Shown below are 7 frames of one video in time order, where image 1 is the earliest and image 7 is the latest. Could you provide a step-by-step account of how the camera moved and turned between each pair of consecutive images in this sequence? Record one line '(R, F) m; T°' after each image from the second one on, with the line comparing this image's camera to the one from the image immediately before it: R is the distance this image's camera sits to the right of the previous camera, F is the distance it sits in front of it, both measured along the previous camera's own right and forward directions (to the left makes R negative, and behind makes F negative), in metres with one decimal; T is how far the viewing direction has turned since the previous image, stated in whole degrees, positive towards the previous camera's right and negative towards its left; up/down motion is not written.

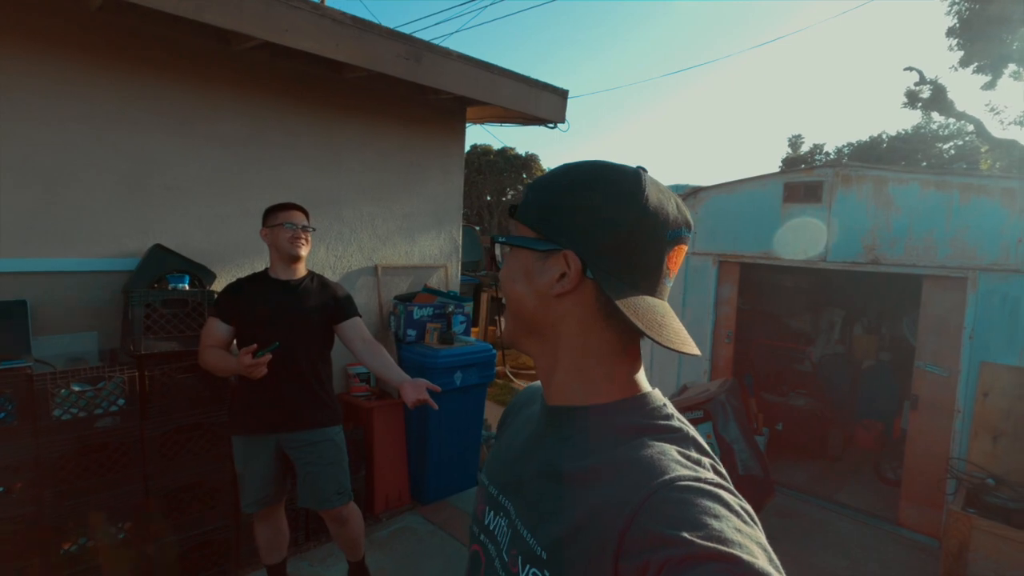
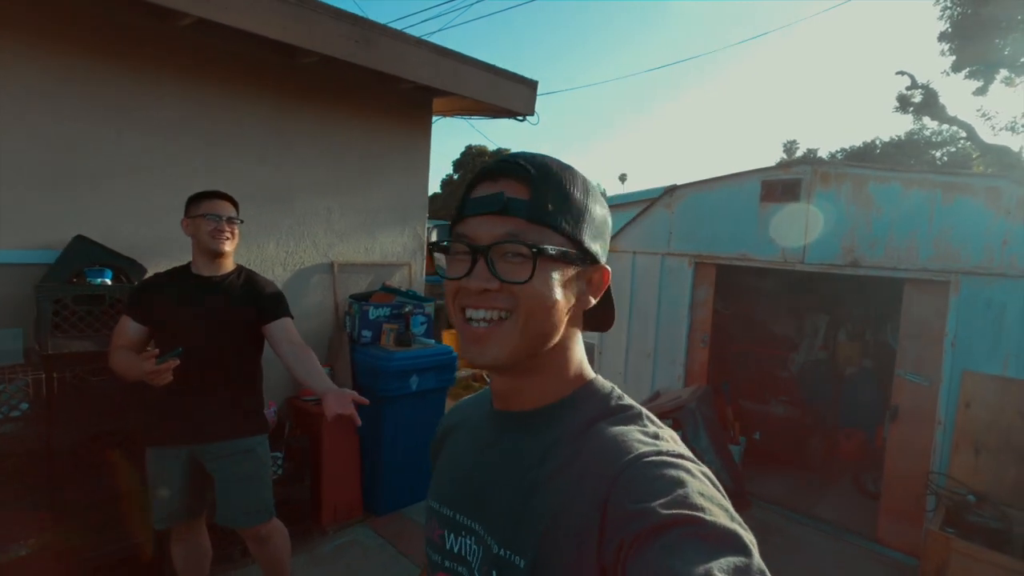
(+0.2, +0.2) m; 0°
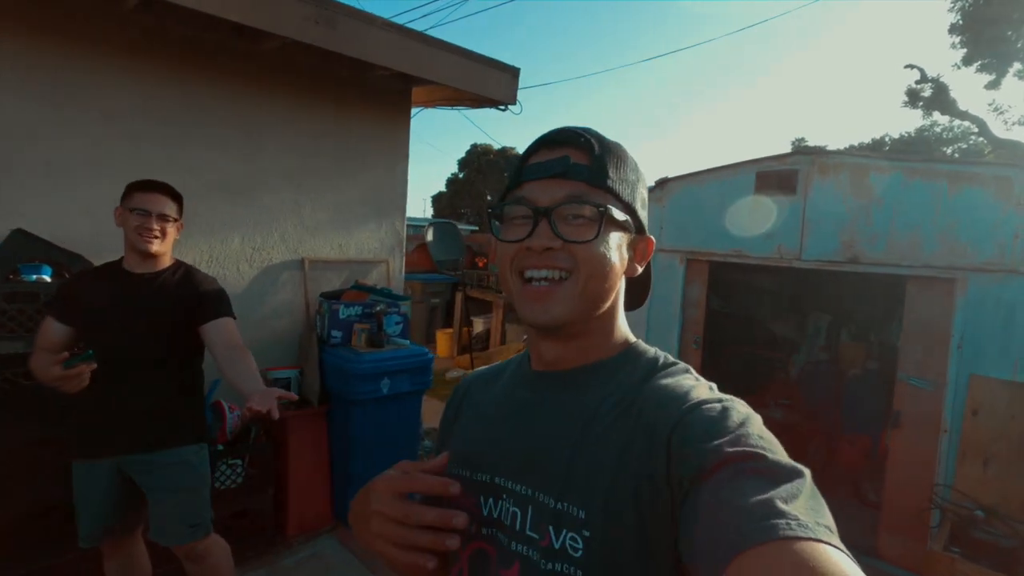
(+0.2, +0.2) m; -1°
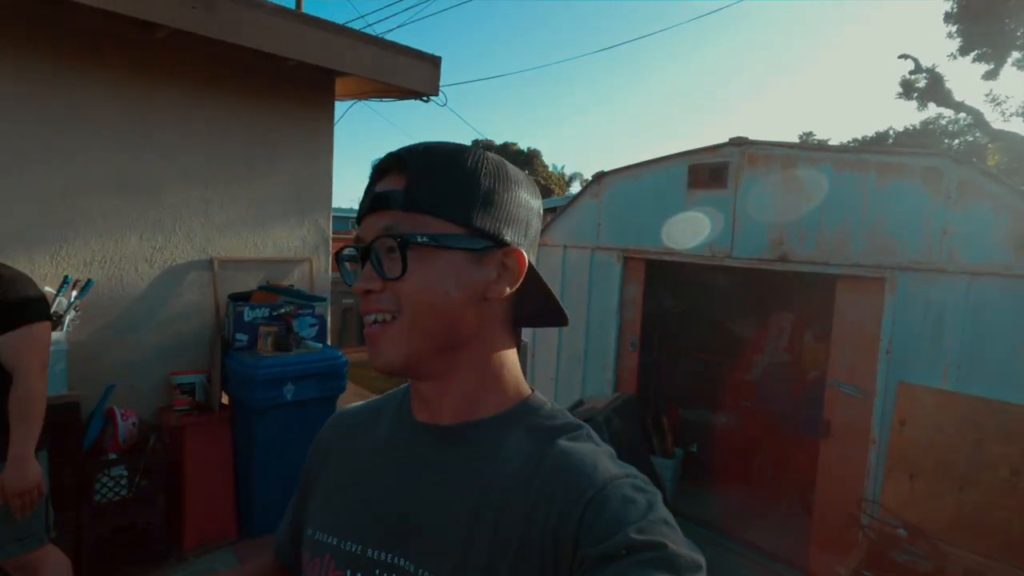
(+0.6, +0.2) m; -1°
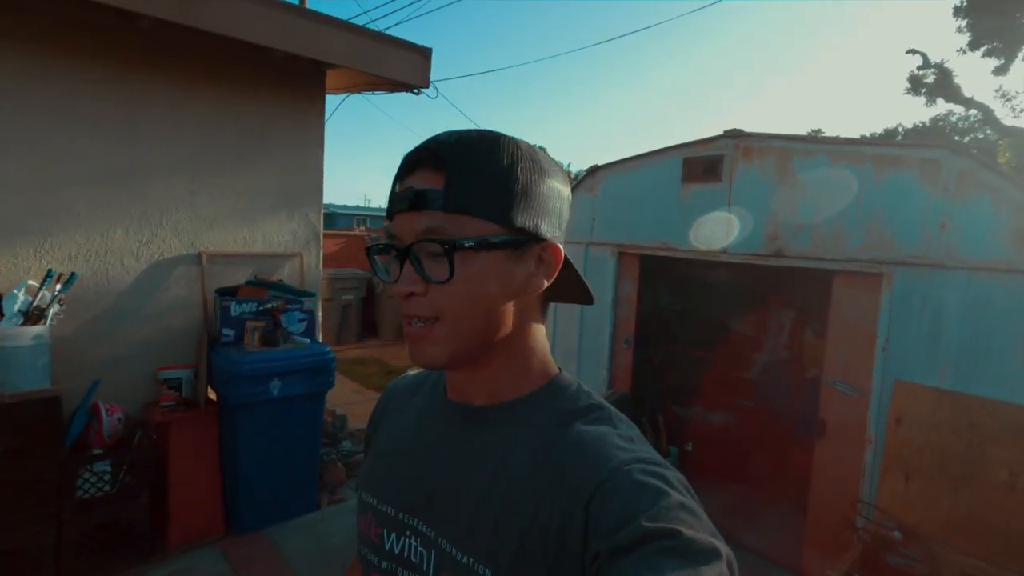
(+0.1, +0.1) m; -1°
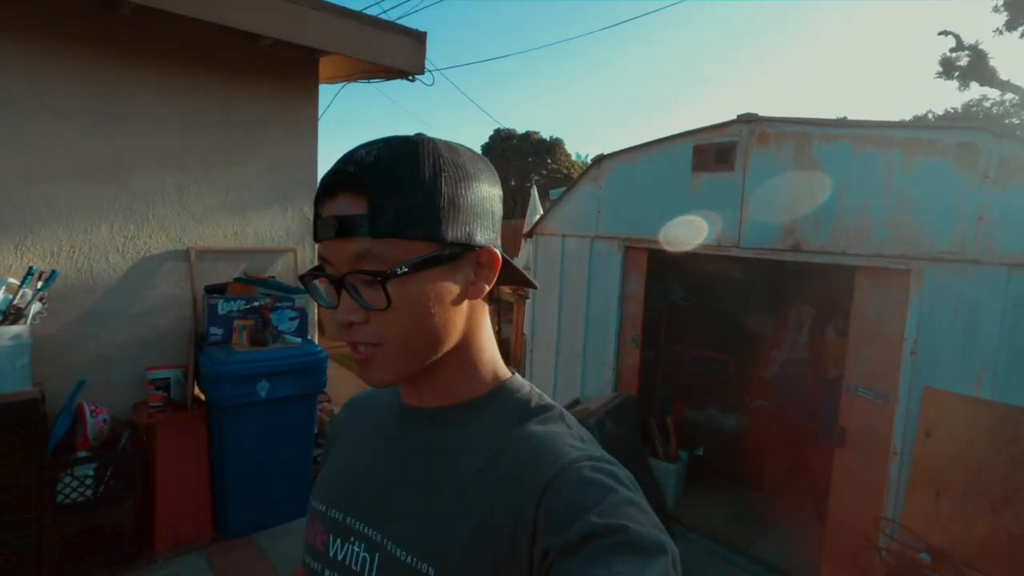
(+0.1, +0.2) m; -2°
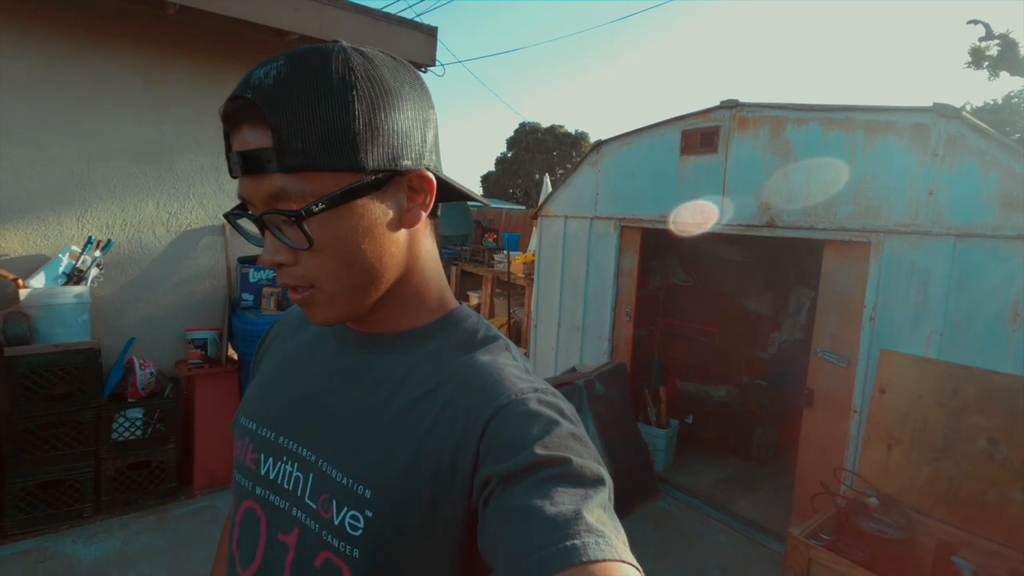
(+0.2, -0.3) m; -3°
